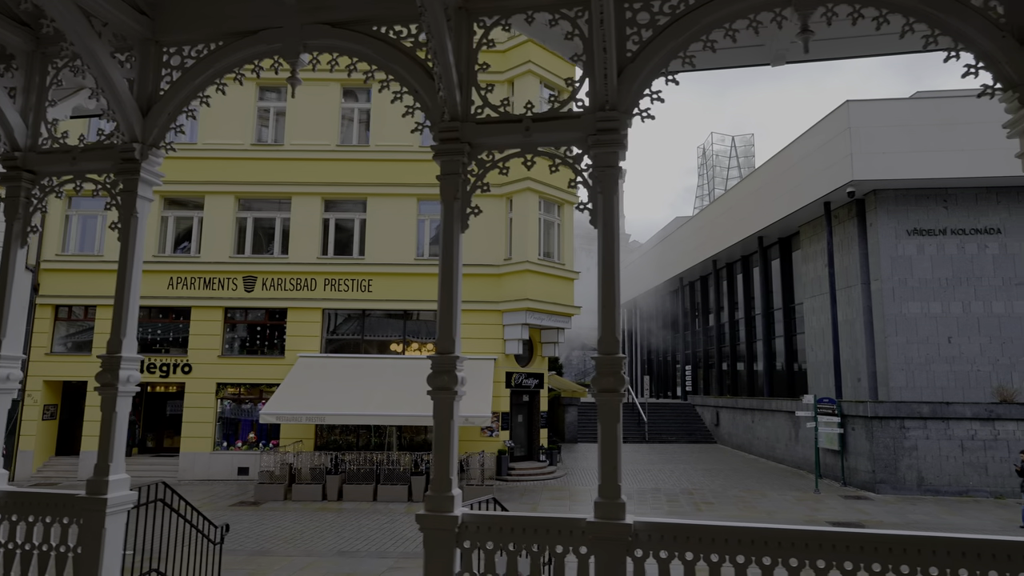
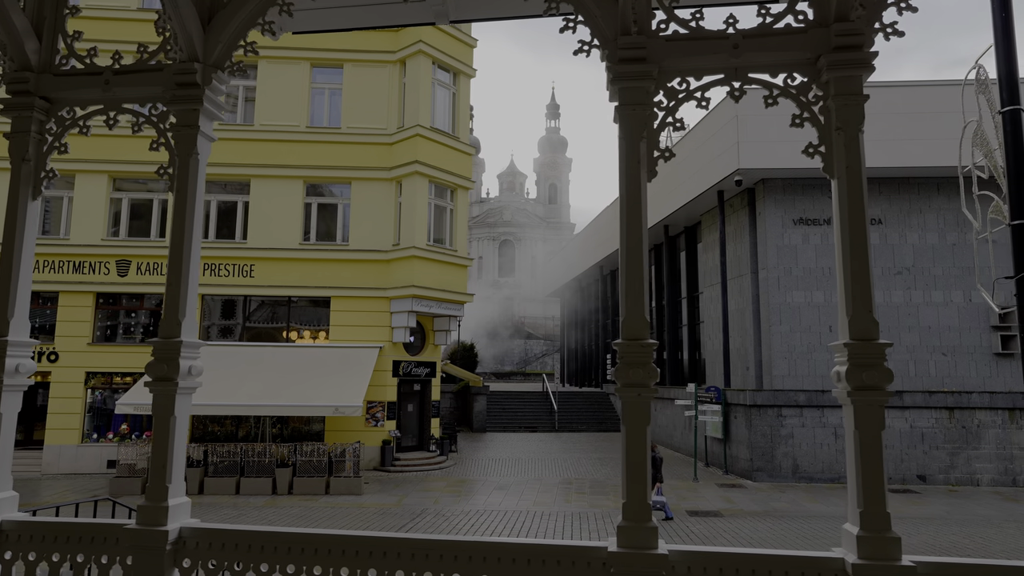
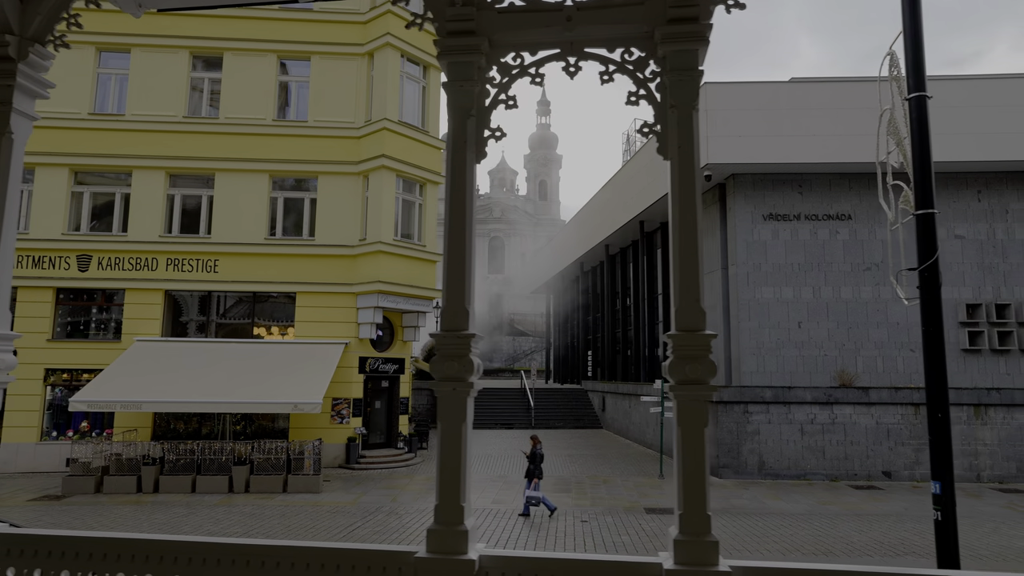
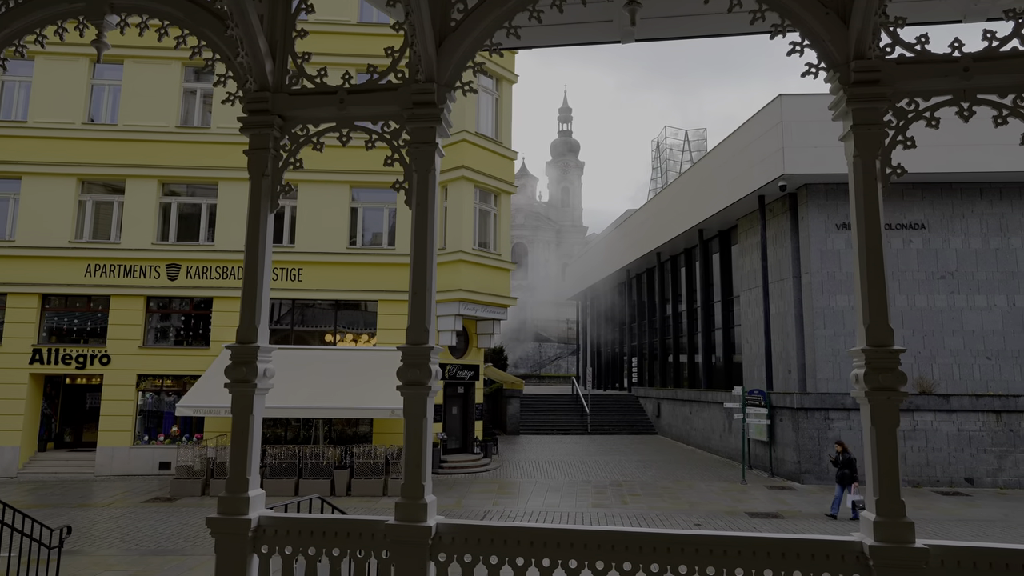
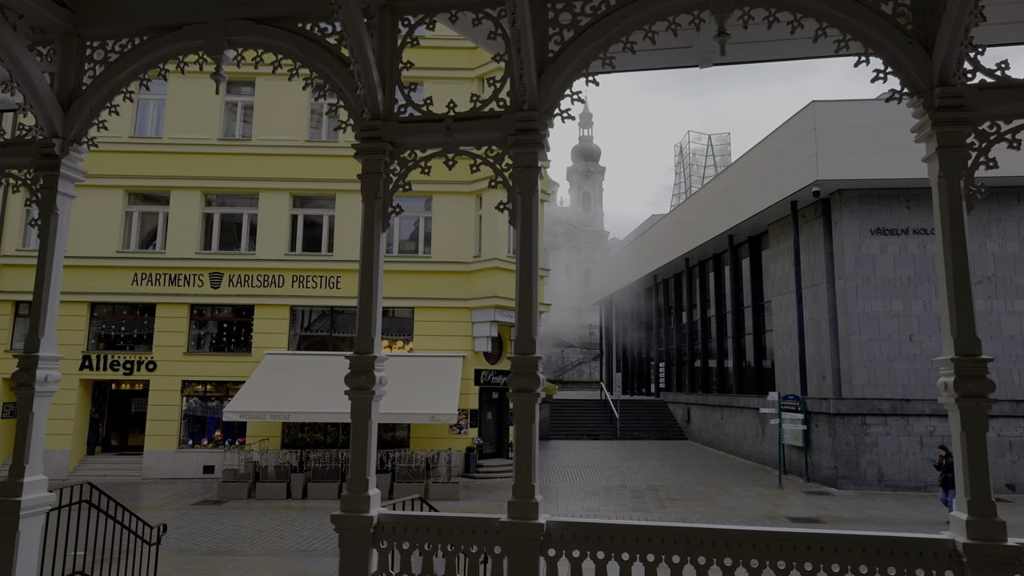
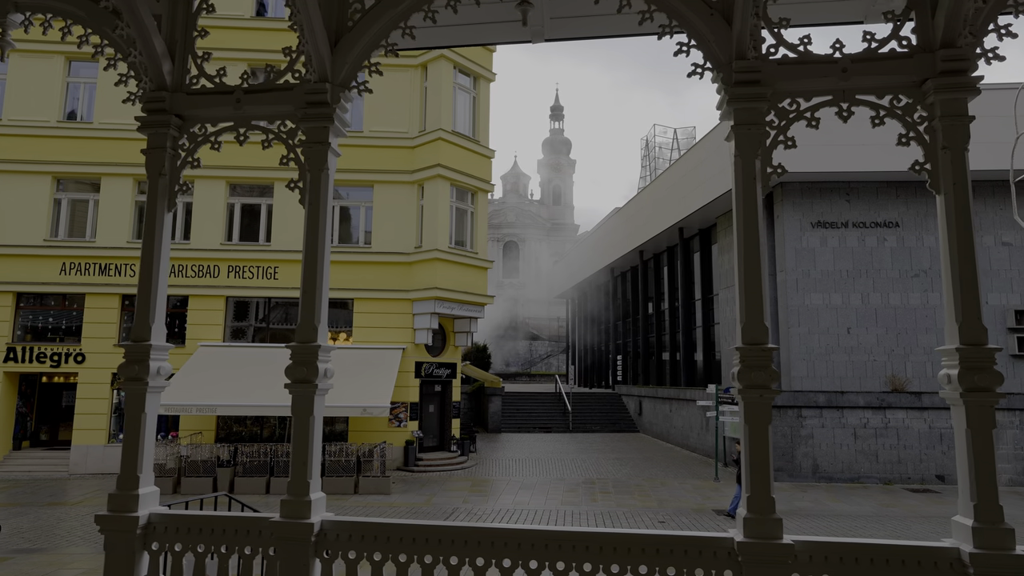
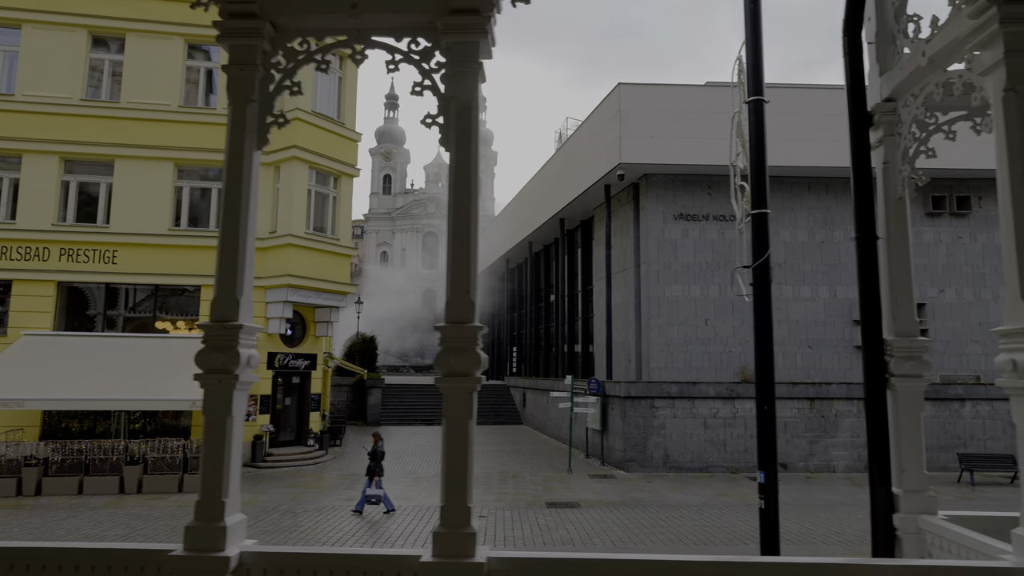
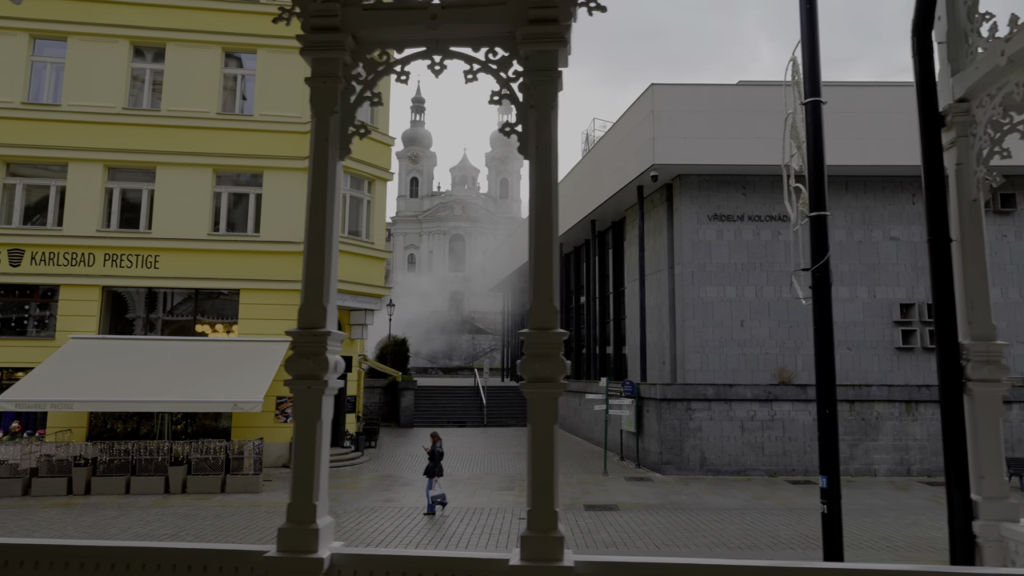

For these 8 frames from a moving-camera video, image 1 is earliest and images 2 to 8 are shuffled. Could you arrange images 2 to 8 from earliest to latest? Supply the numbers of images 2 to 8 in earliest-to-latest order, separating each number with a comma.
5, 4, 6, 2, 3, 8, 7
